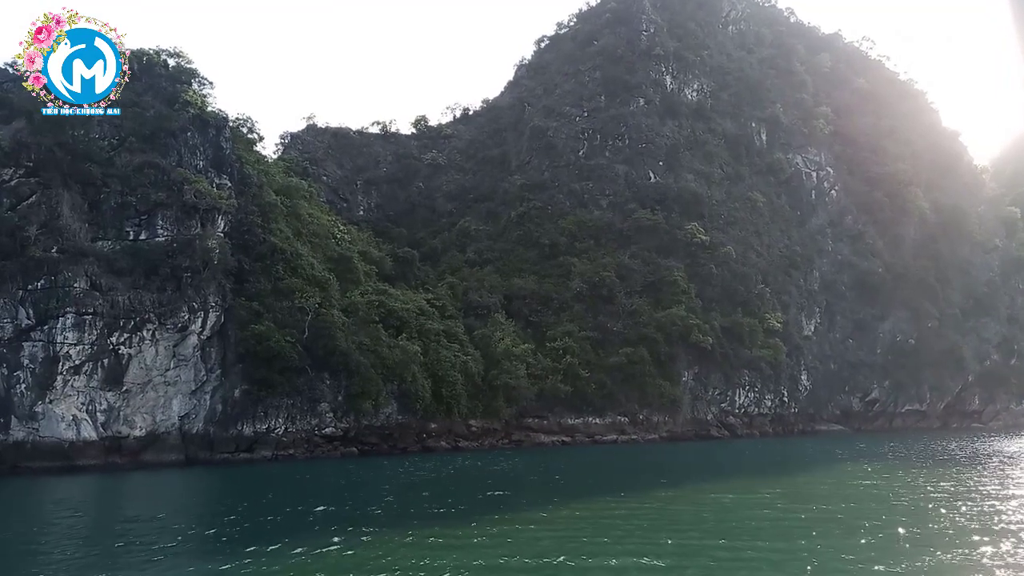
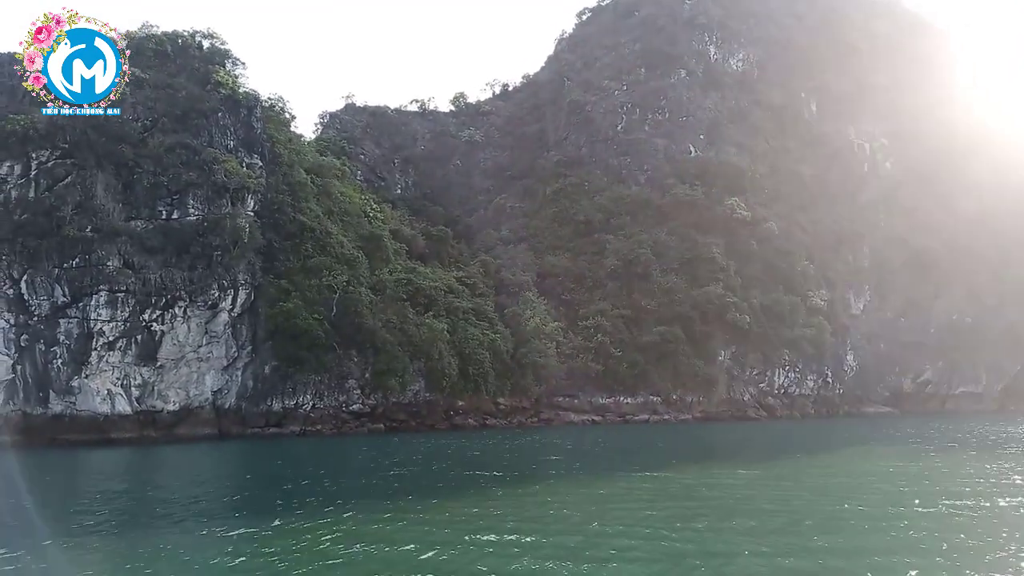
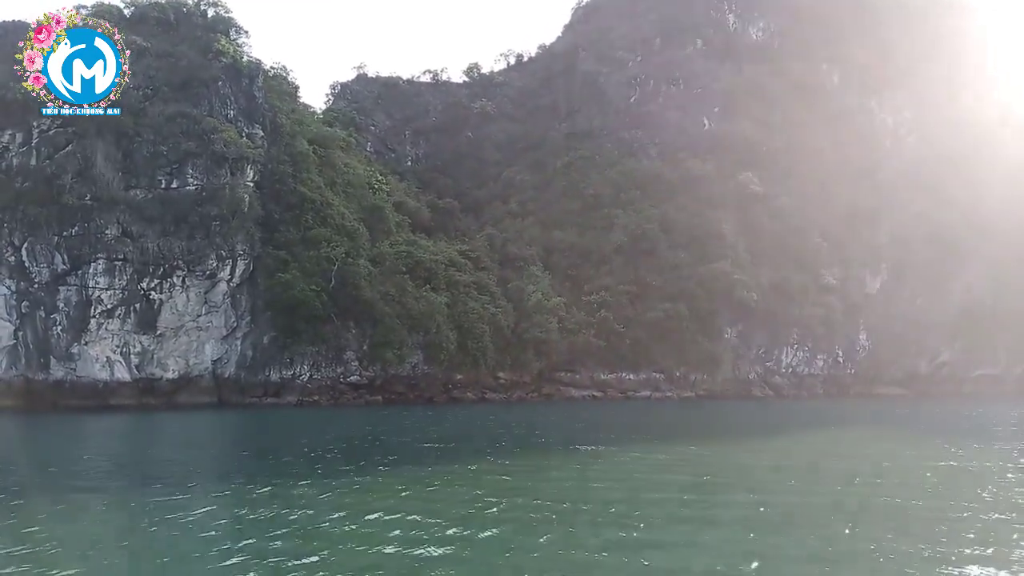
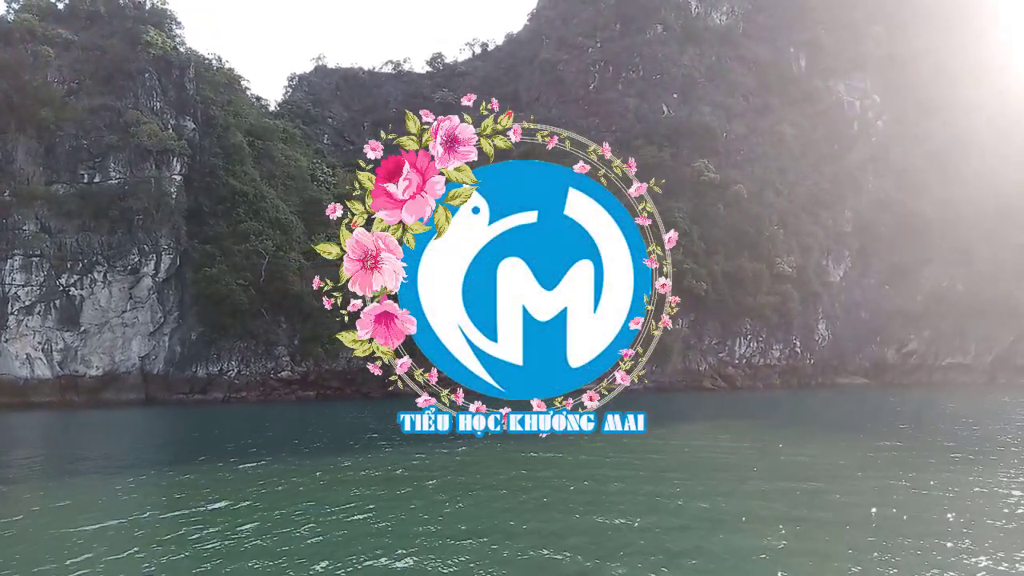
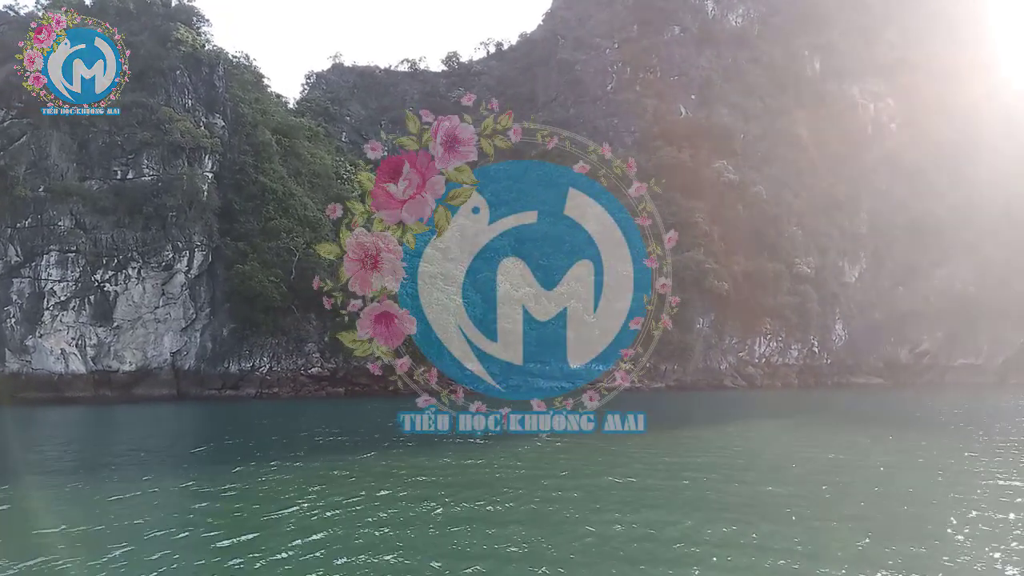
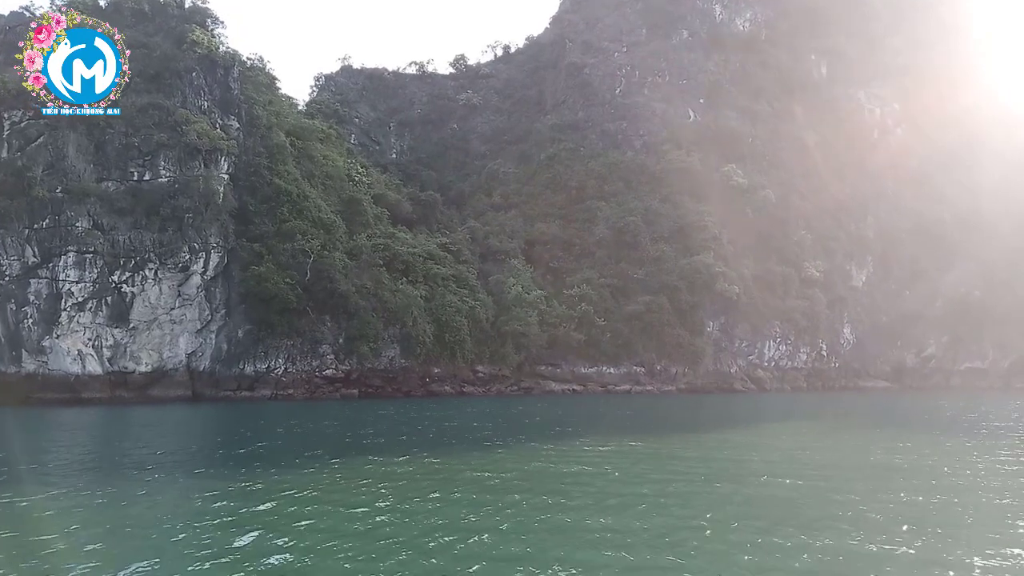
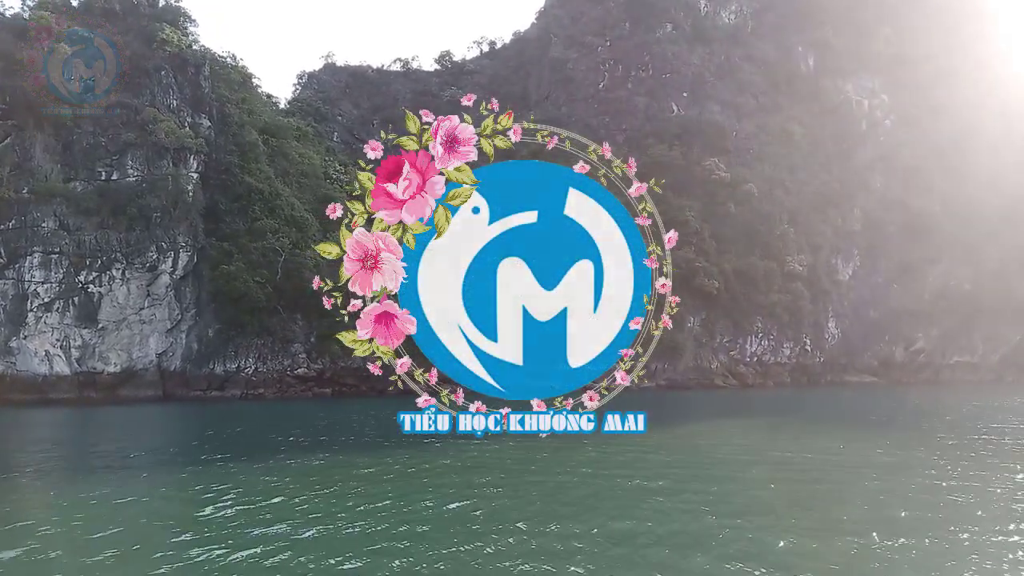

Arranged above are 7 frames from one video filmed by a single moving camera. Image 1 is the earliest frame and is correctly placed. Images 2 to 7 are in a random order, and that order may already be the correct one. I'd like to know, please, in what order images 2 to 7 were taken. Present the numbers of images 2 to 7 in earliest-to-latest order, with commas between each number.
2, 3, 6, 5, 7, 4
